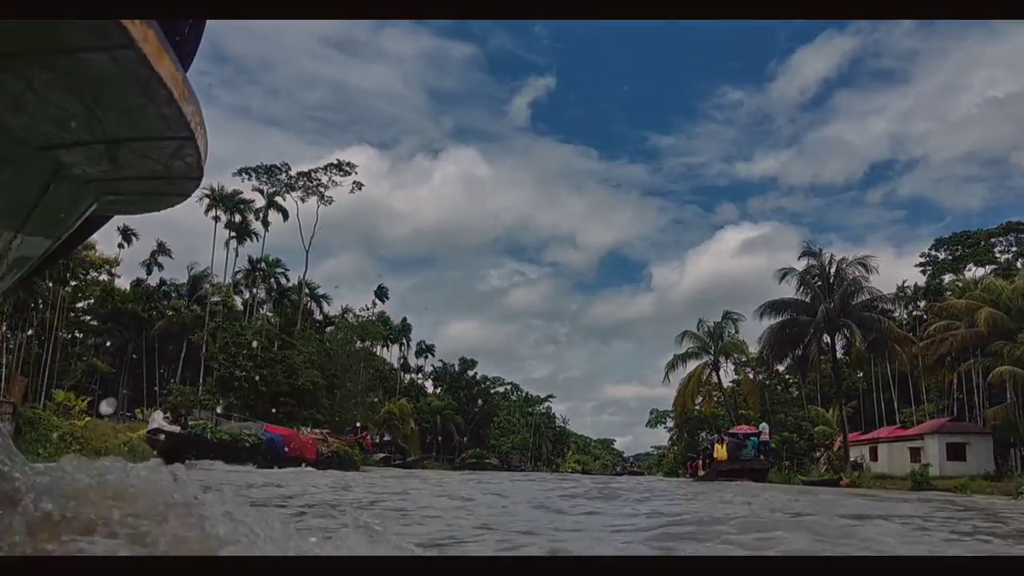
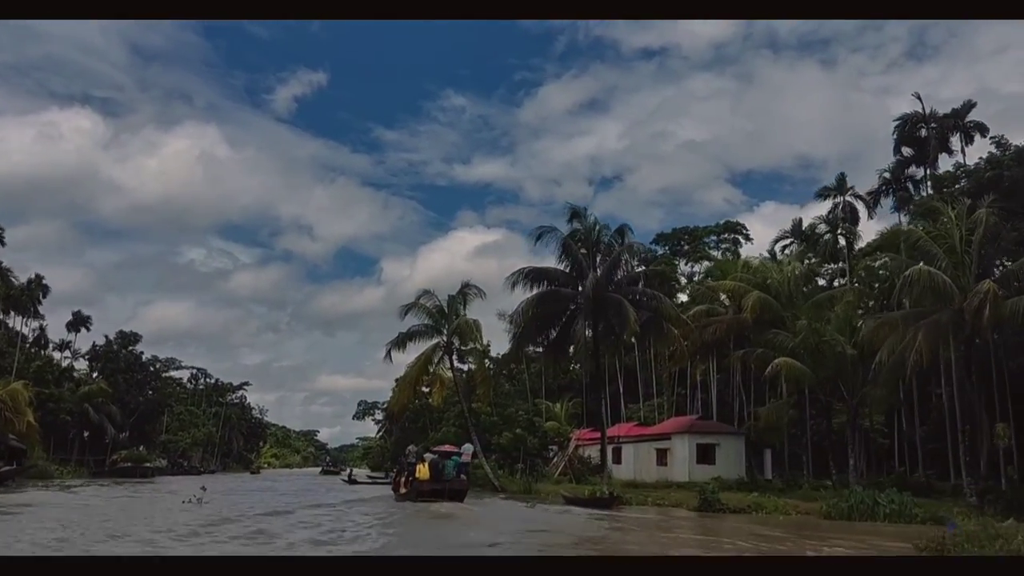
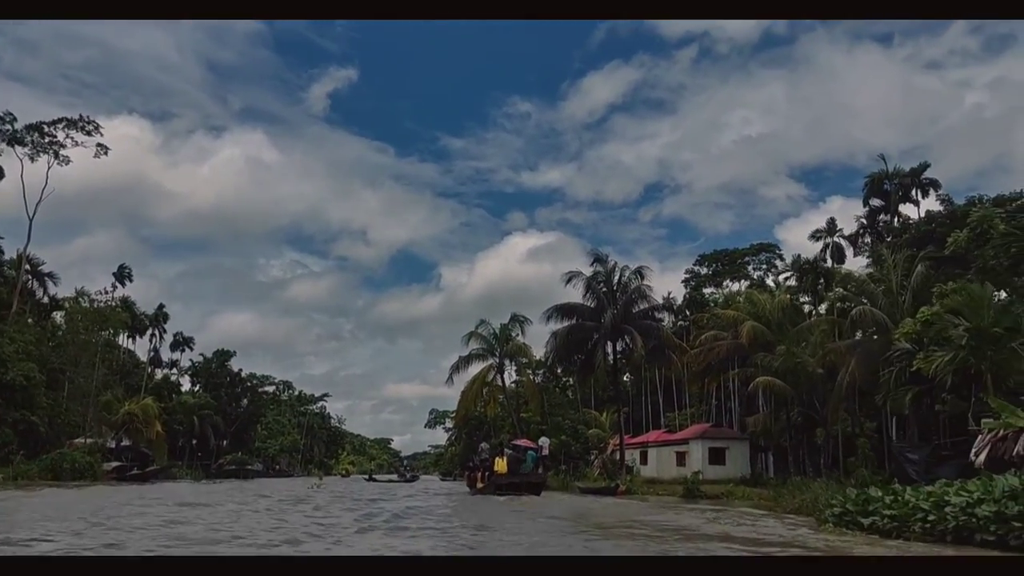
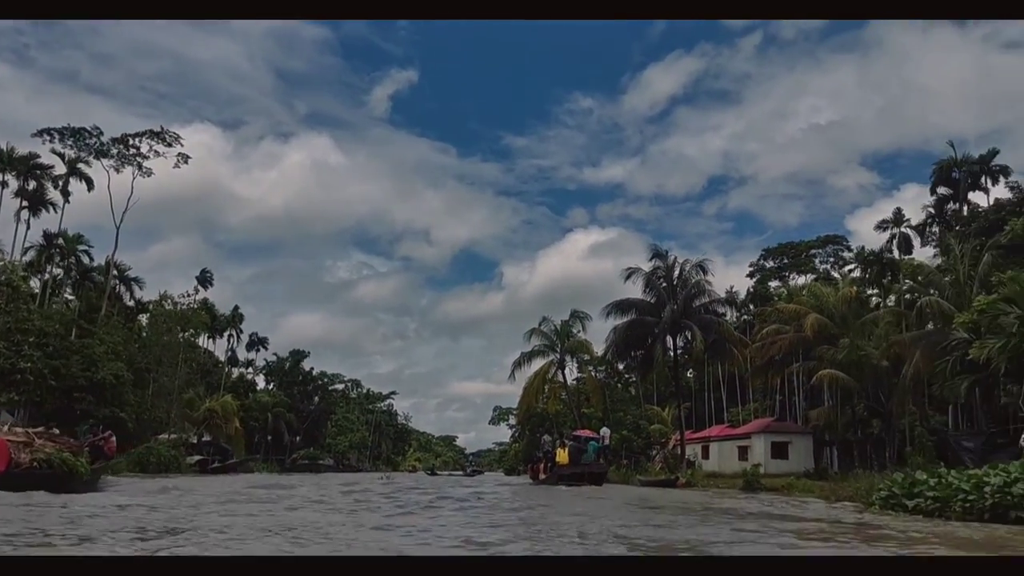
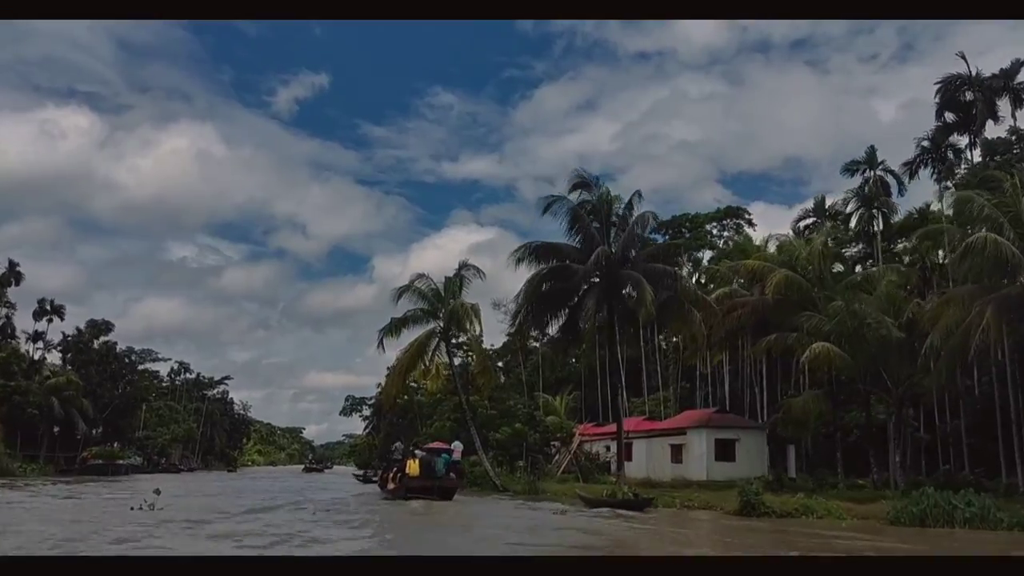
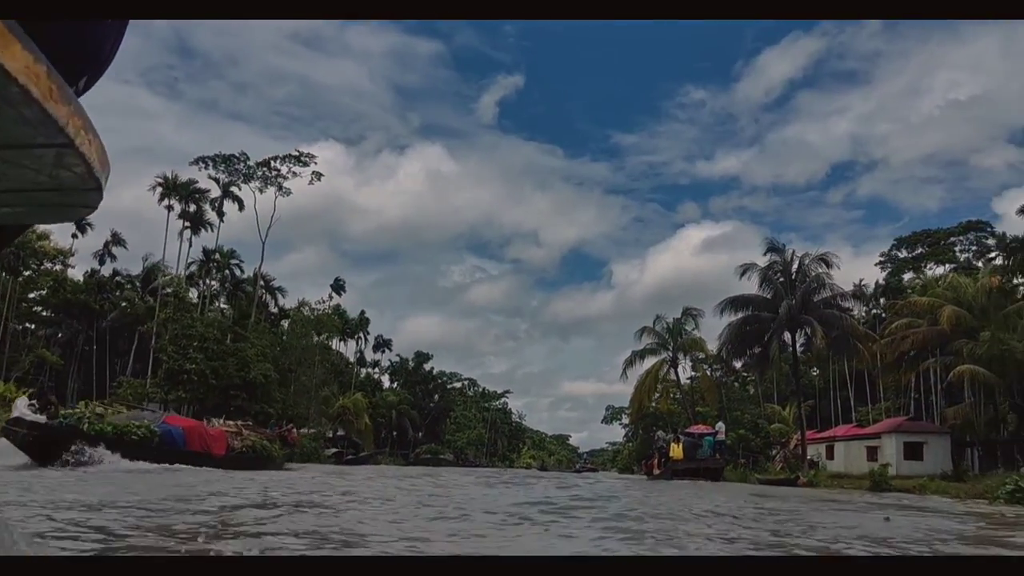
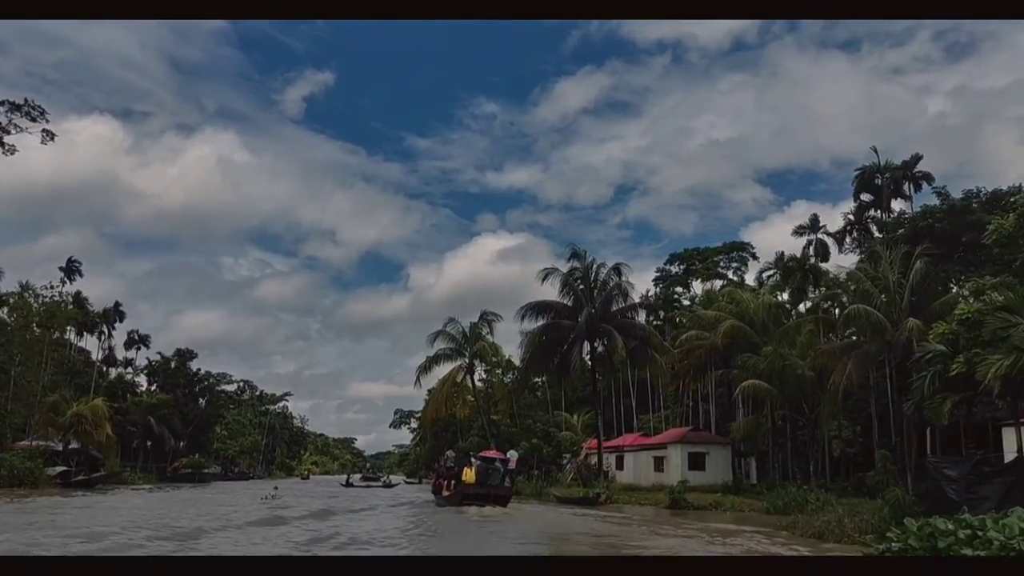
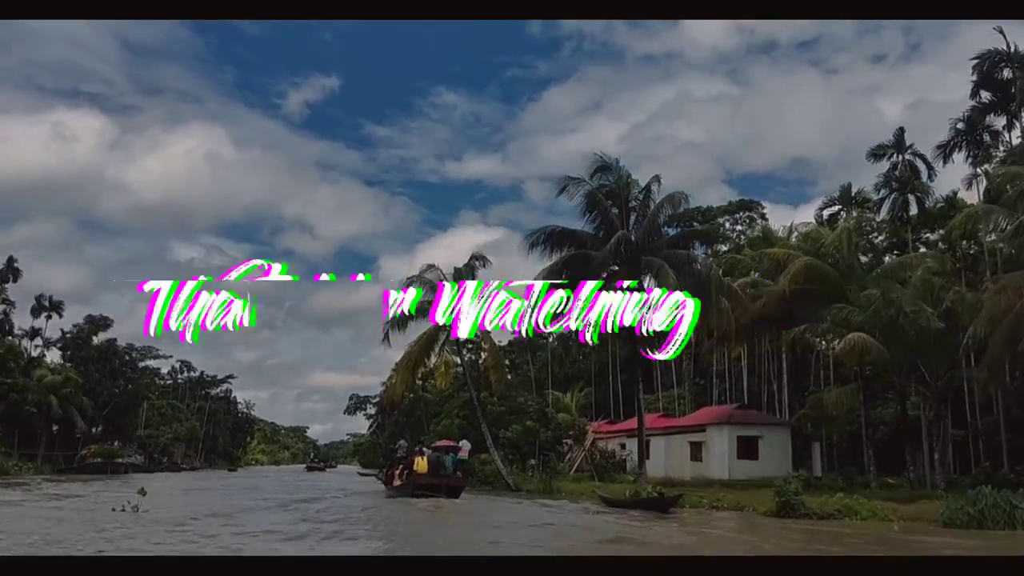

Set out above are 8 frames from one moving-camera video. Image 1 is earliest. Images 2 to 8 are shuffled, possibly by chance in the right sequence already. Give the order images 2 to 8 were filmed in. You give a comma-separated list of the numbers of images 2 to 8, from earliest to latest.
6, 4, 3, 7, 2, 5, 8
